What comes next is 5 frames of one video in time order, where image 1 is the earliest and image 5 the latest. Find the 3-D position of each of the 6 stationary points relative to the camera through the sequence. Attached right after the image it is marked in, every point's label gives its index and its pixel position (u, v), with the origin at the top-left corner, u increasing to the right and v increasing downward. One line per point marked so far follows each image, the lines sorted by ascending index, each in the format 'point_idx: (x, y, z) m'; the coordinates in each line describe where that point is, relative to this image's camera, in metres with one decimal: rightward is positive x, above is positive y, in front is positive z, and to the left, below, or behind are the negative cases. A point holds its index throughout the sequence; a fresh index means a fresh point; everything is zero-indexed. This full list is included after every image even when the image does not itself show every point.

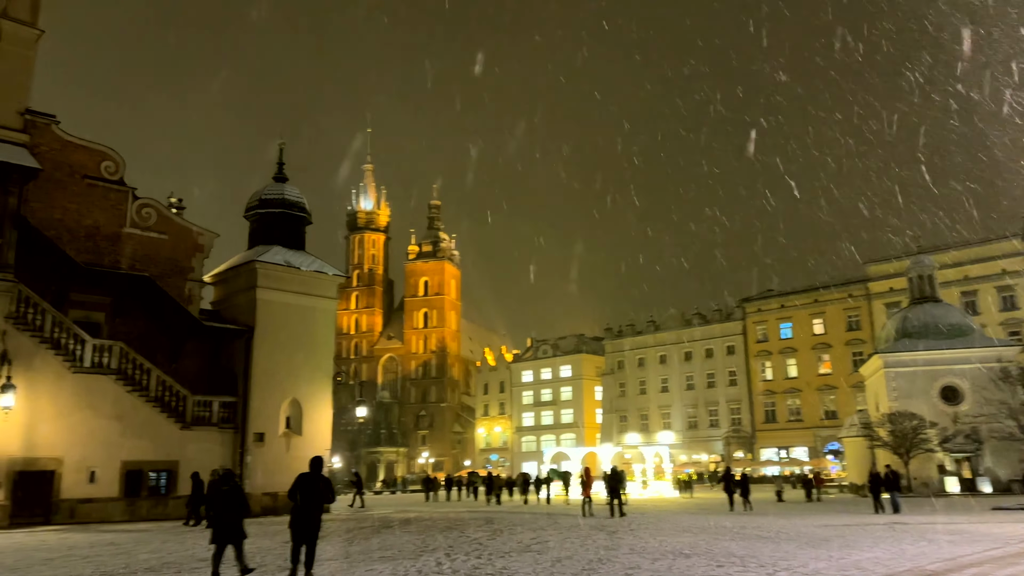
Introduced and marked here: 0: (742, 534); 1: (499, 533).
0: (+5.1, -5.4, +17.0) m
1: (-0.3, -5.6, +17.5) m
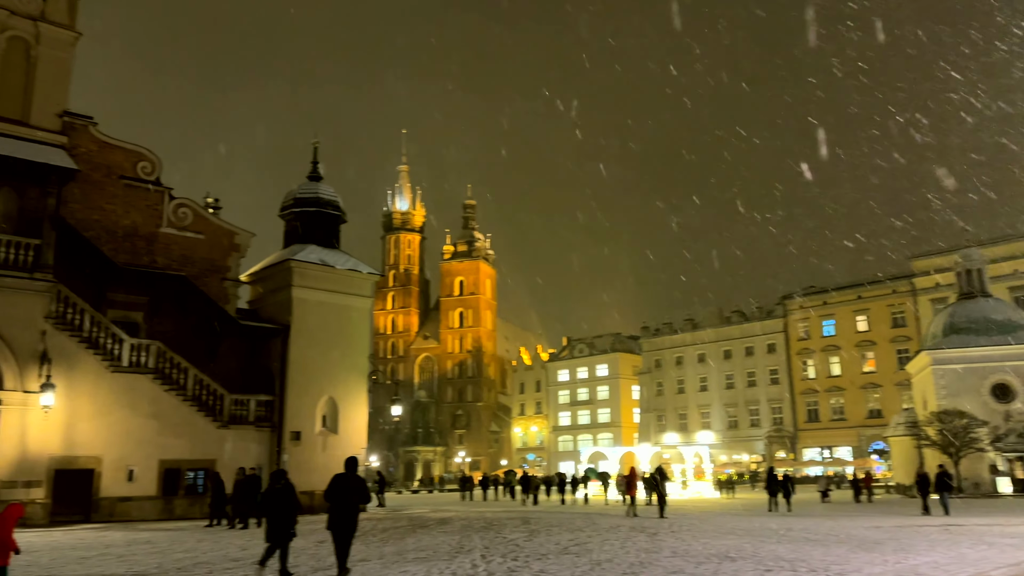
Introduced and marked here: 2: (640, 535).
0: (+5.9, -5.3, +16.3) m
1: (+0.5, -5.5, +17.1) m
2: (+2.8, -5.4, +16.7) m
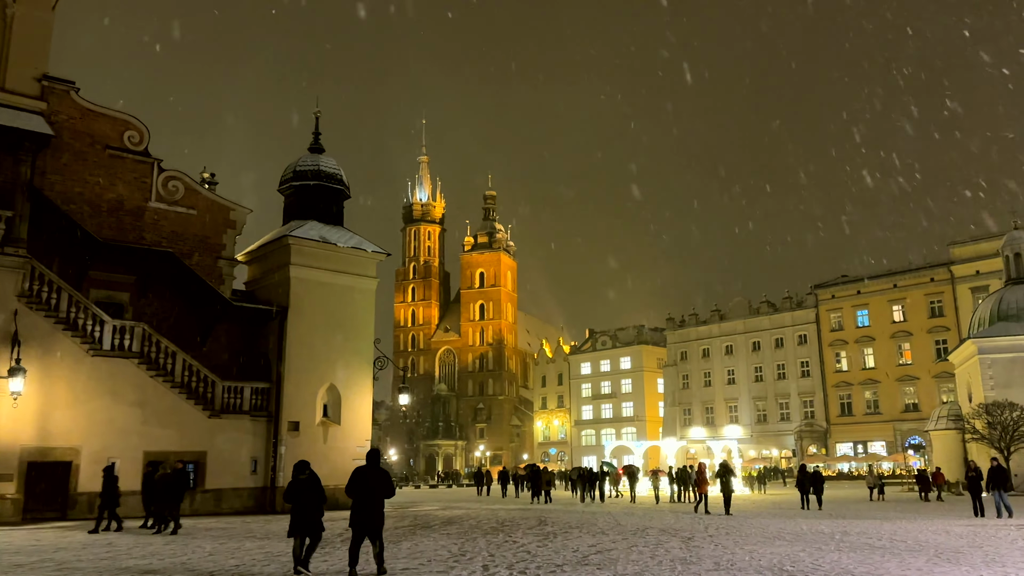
0: (+6.1, -4.6, +13.9) m
1: (+0.7, -4.9, +14.9) m
2: (+3.0, -4.7, +14.4) m
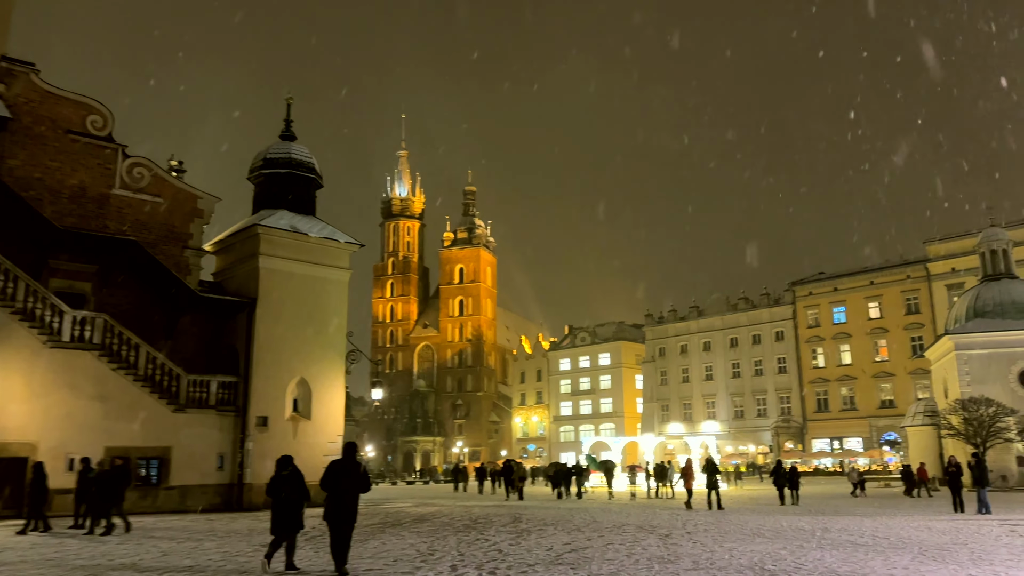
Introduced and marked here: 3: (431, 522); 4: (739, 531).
0: (+5.6, -4.5, +13.6) m
1: (+0.2, -4.6, +14.4) m
2: (+2.5, -4.5, +14.0) m
3: (-1.9, -5.4, +17.6) m
4: (+4.6, -4.9, +15.6) m
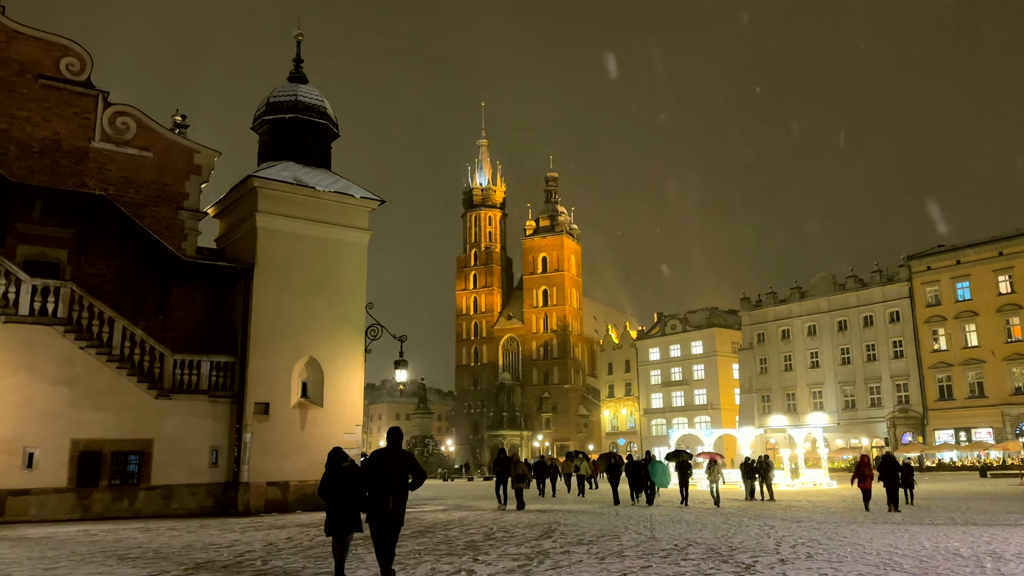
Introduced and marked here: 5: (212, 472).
0: (+5.5, -3.2, +8.4) m
1: (+0.3, -3.5, +9.8) m
2: (+2.5, -3.4, +9.2) m
3: (-1.4, -4.3, +13.3) m
4: (+4.8, -3.7, +10.6) m
5: (-7.6, -4.6, +19.3) m
